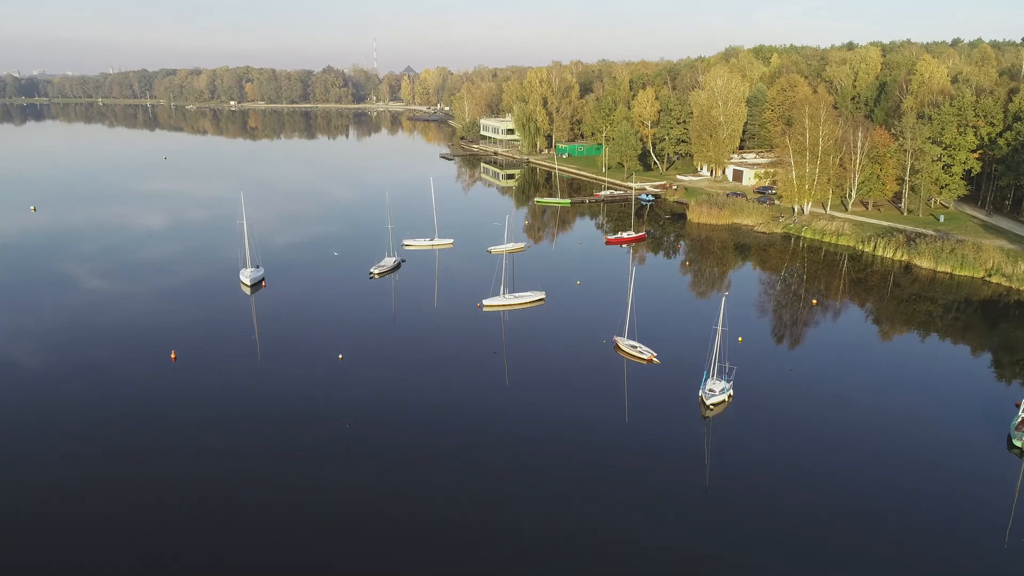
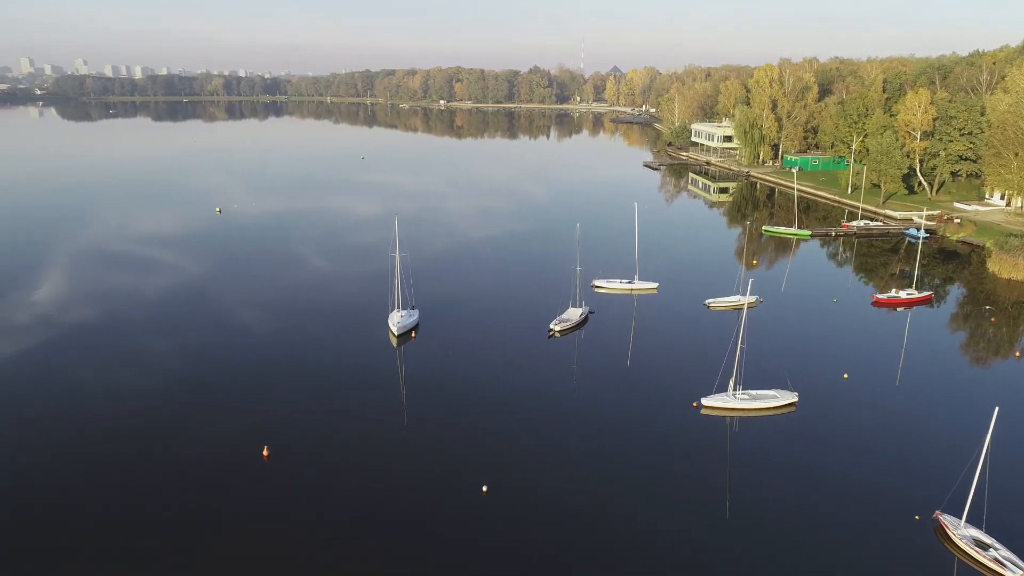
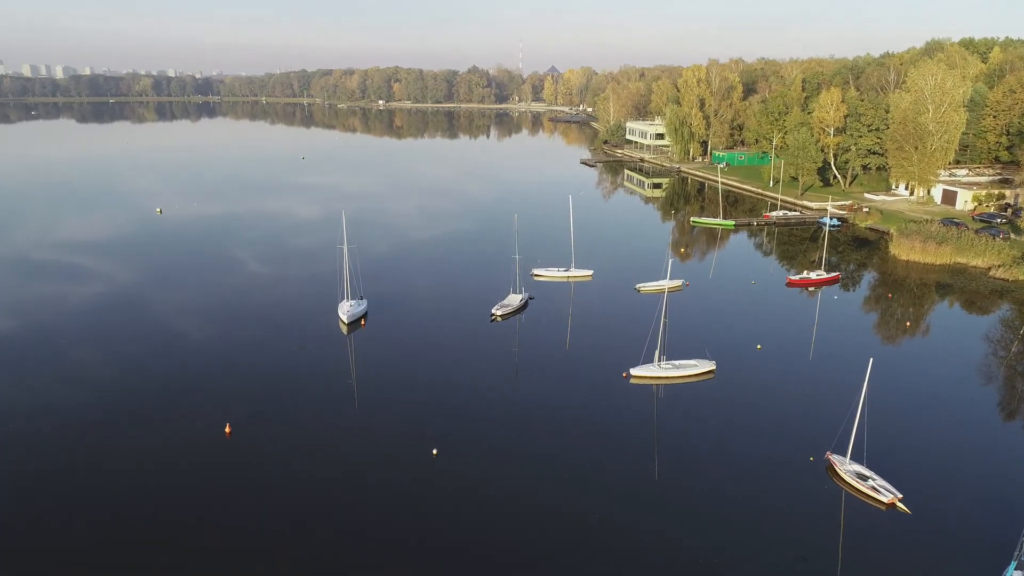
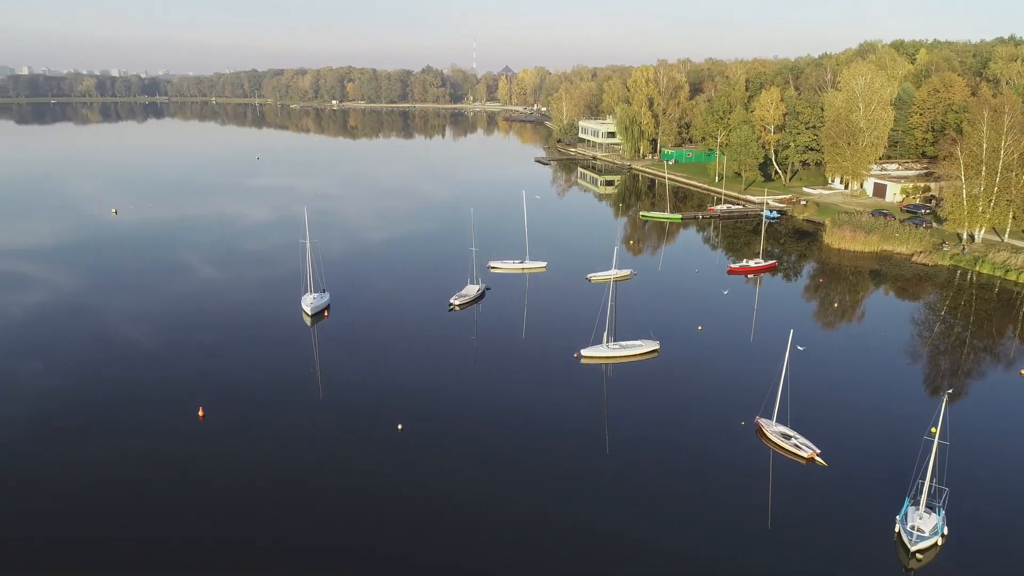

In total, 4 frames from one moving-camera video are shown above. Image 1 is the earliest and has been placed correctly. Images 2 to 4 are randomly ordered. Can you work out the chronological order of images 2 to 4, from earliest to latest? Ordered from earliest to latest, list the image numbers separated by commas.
4, 3, 2
